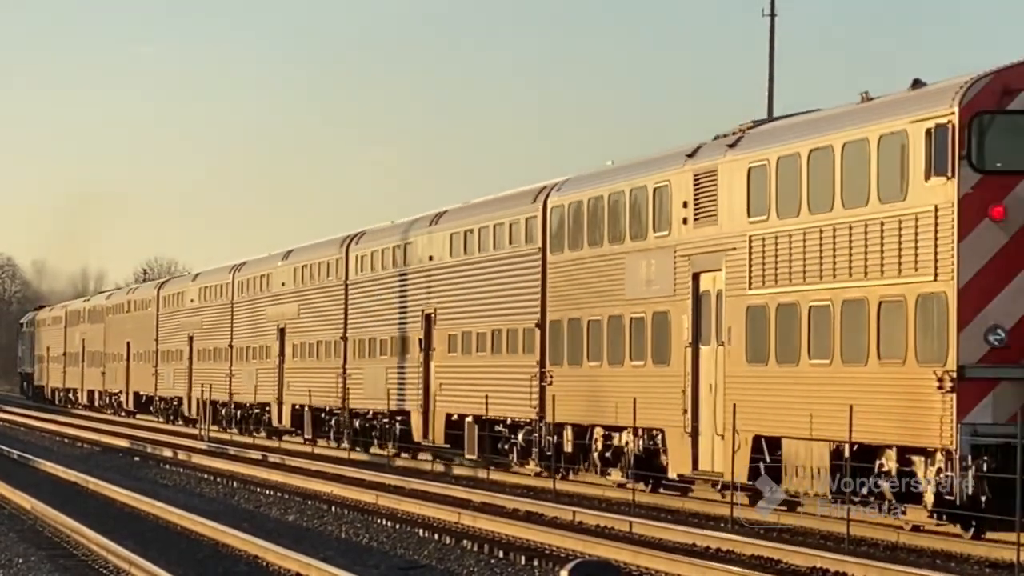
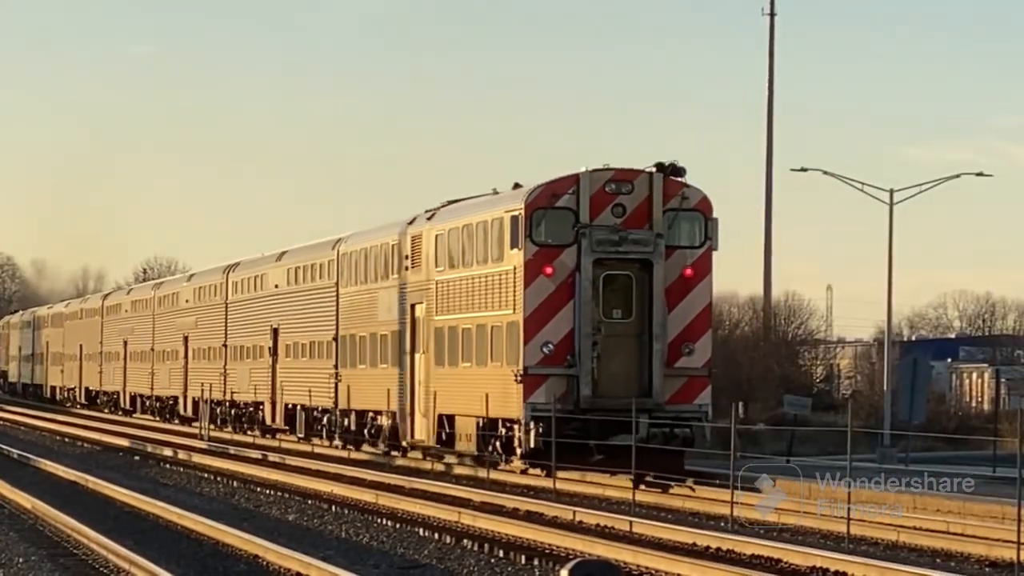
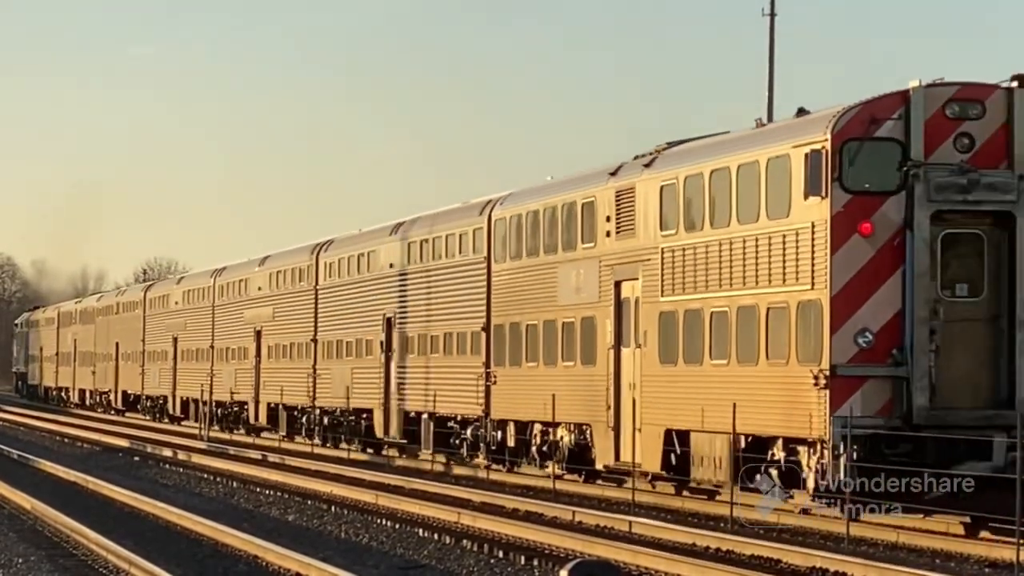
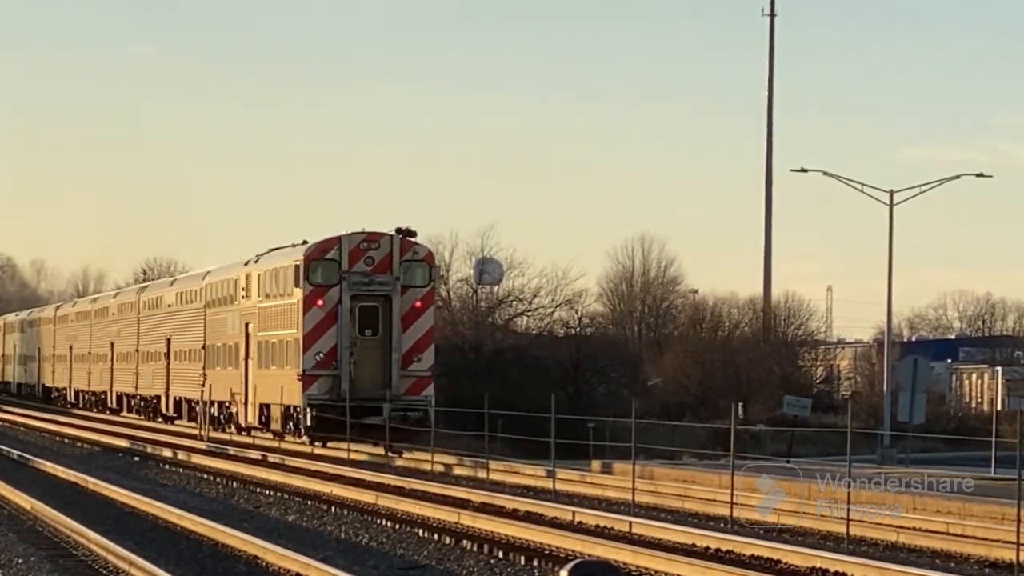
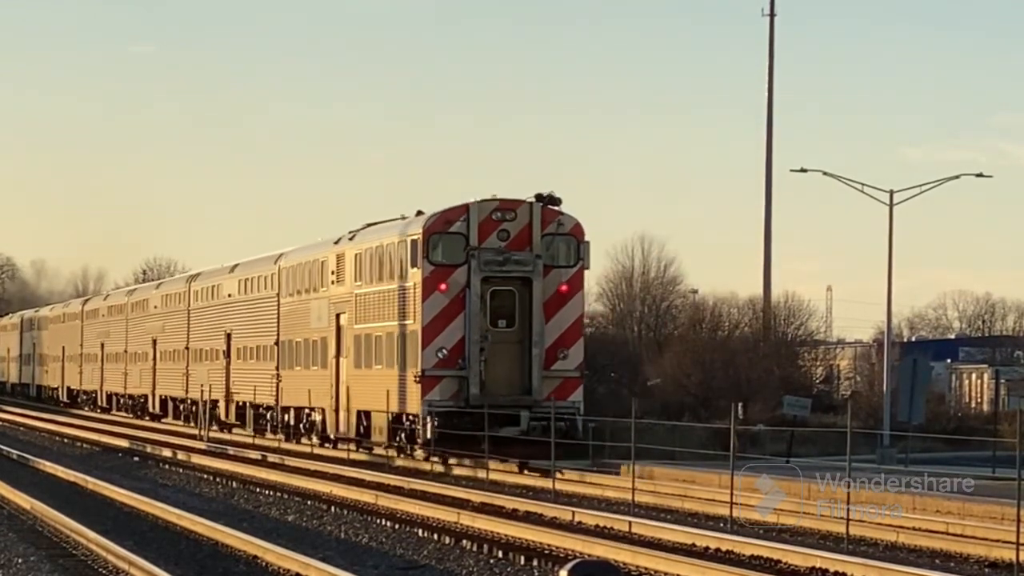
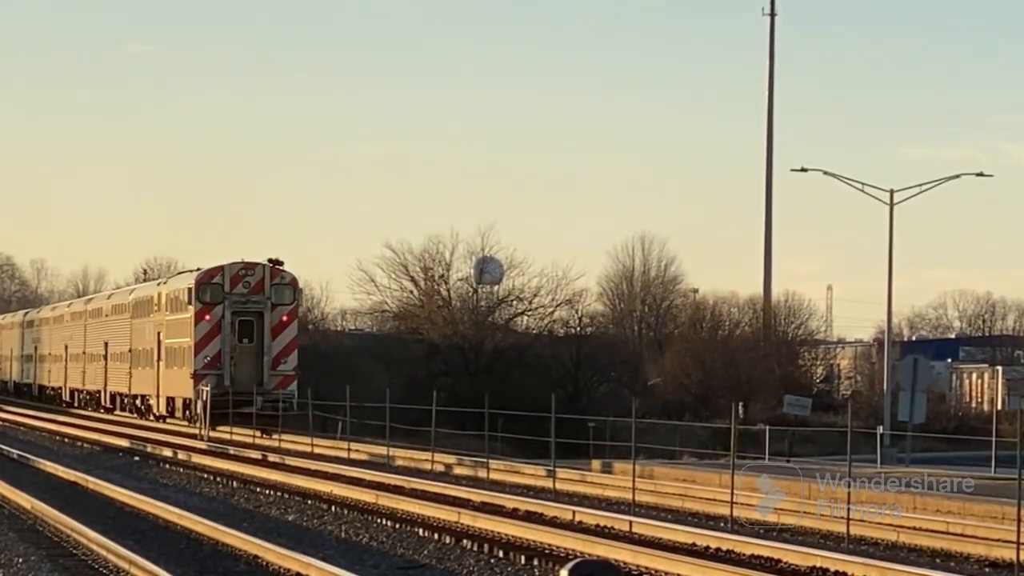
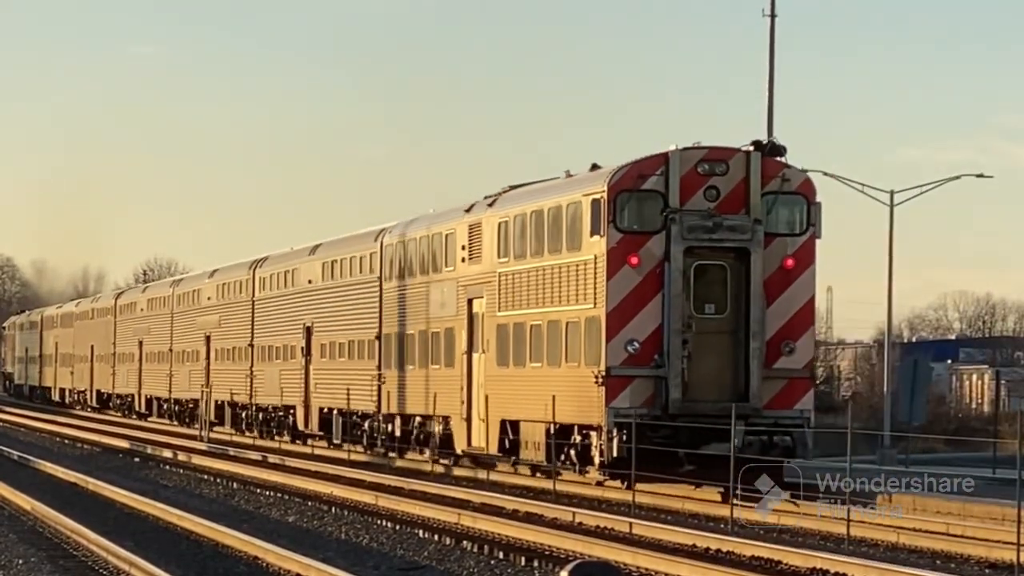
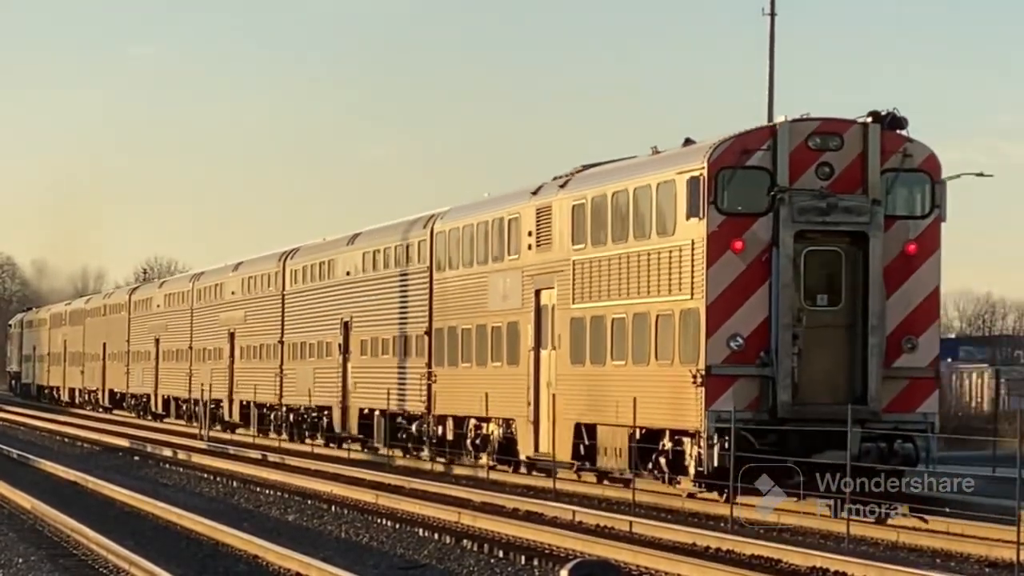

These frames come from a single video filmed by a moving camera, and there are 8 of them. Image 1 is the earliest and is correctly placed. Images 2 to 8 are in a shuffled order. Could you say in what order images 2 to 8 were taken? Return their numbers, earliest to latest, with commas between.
3, 8, 7, 2, 5, 4, 6
